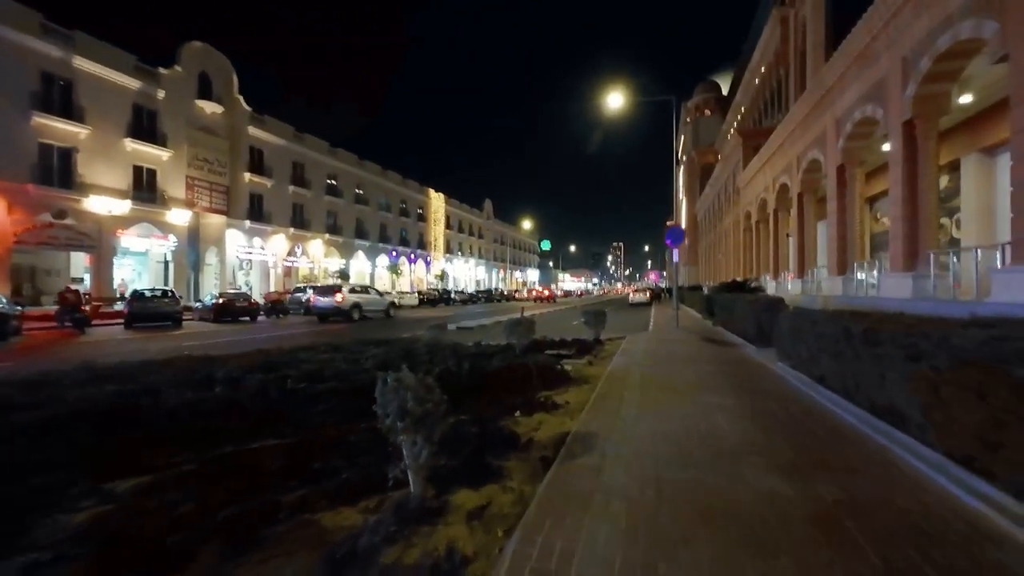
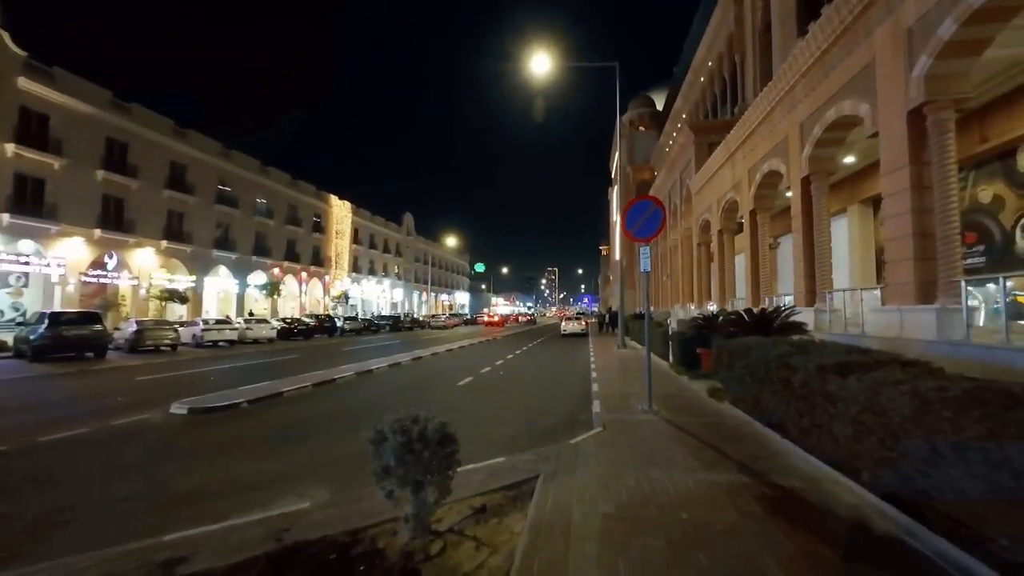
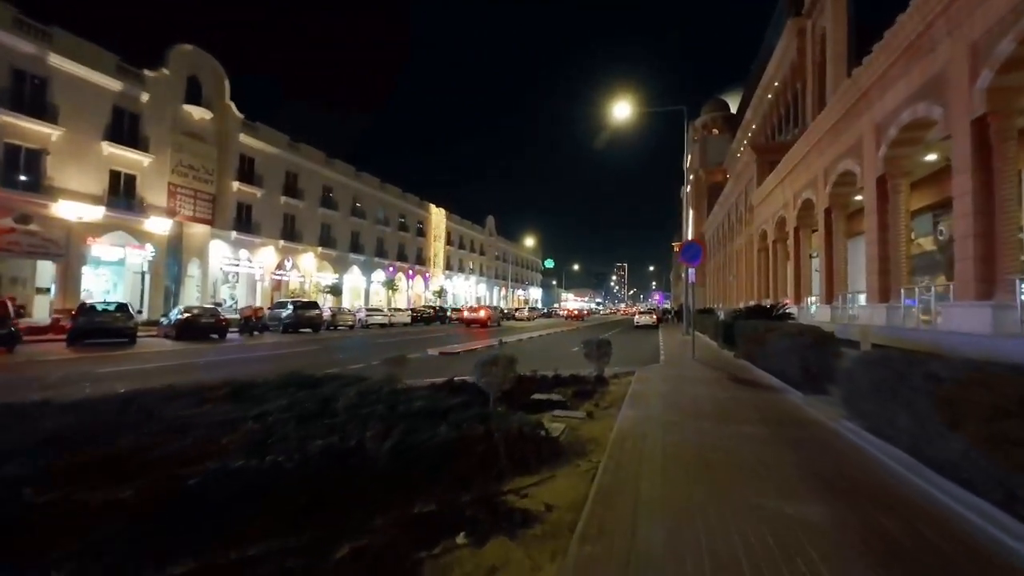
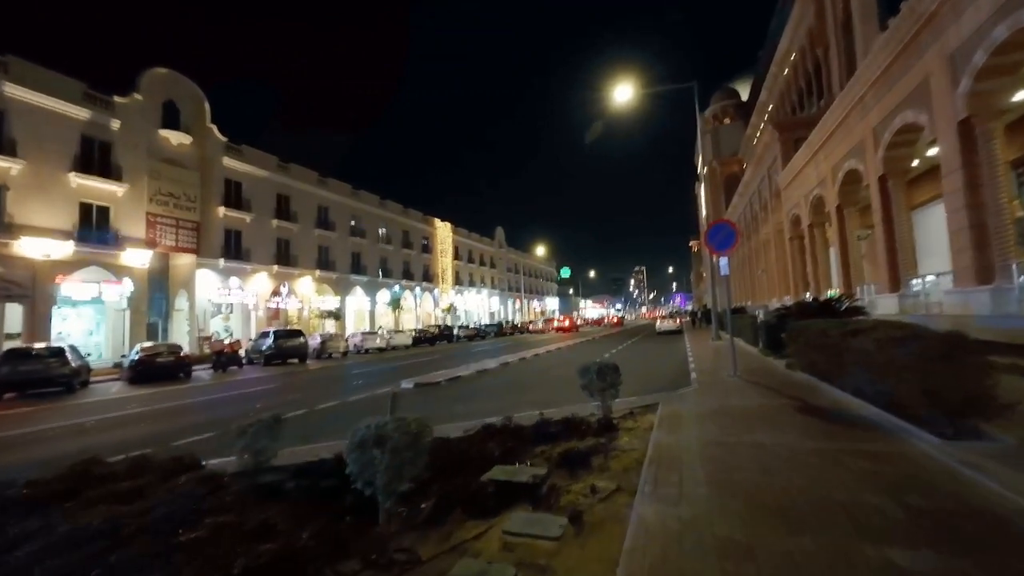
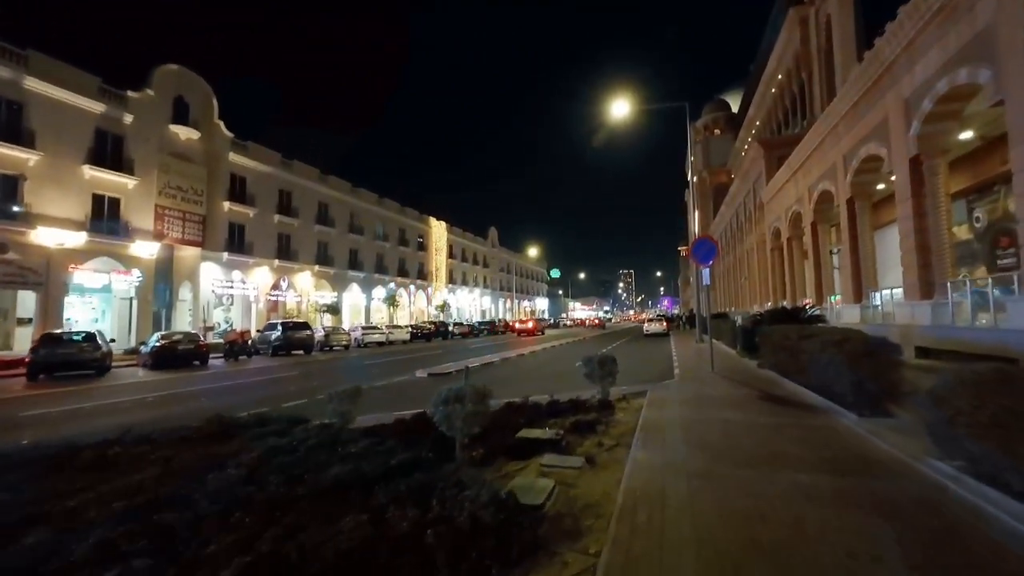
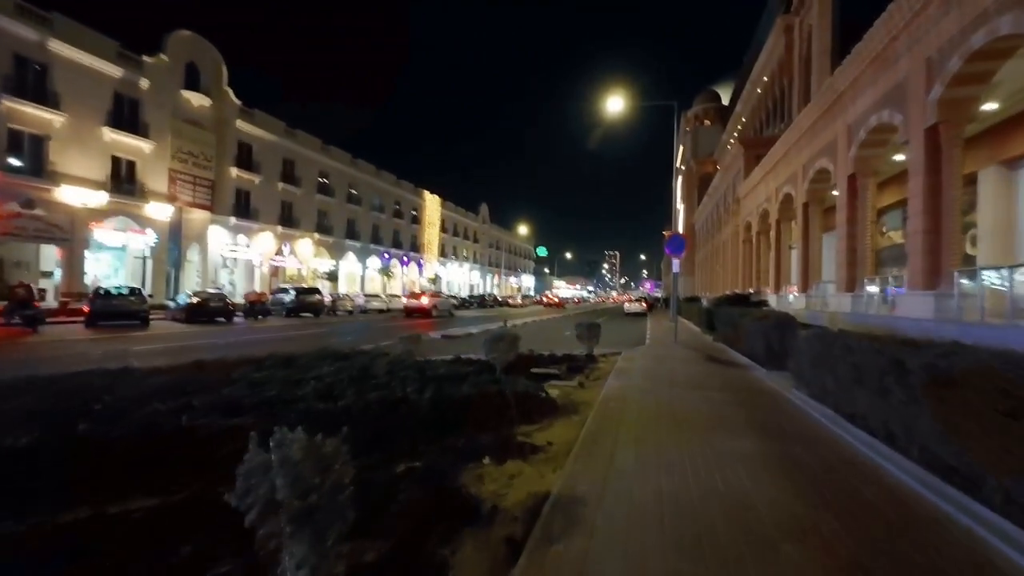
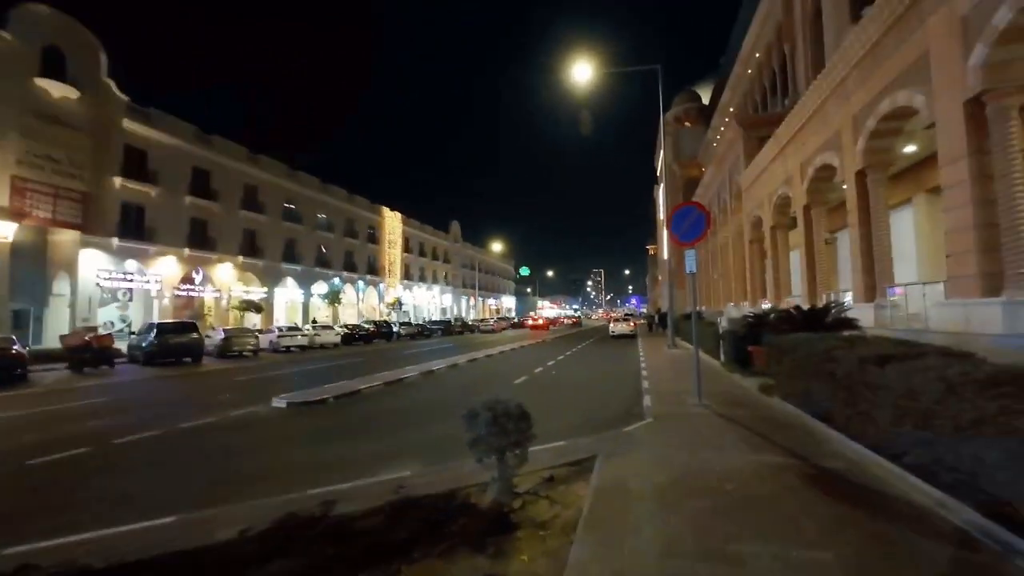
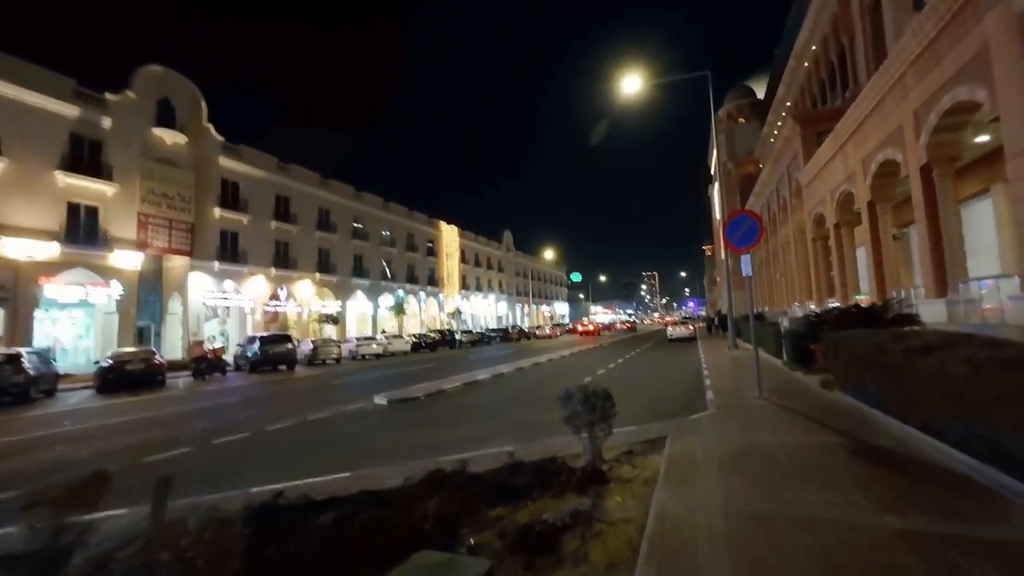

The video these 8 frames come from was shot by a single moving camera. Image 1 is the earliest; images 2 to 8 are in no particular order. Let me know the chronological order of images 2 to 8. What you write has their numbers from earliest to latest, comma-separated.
6, 3, 5, 4, 8, 7, 2
